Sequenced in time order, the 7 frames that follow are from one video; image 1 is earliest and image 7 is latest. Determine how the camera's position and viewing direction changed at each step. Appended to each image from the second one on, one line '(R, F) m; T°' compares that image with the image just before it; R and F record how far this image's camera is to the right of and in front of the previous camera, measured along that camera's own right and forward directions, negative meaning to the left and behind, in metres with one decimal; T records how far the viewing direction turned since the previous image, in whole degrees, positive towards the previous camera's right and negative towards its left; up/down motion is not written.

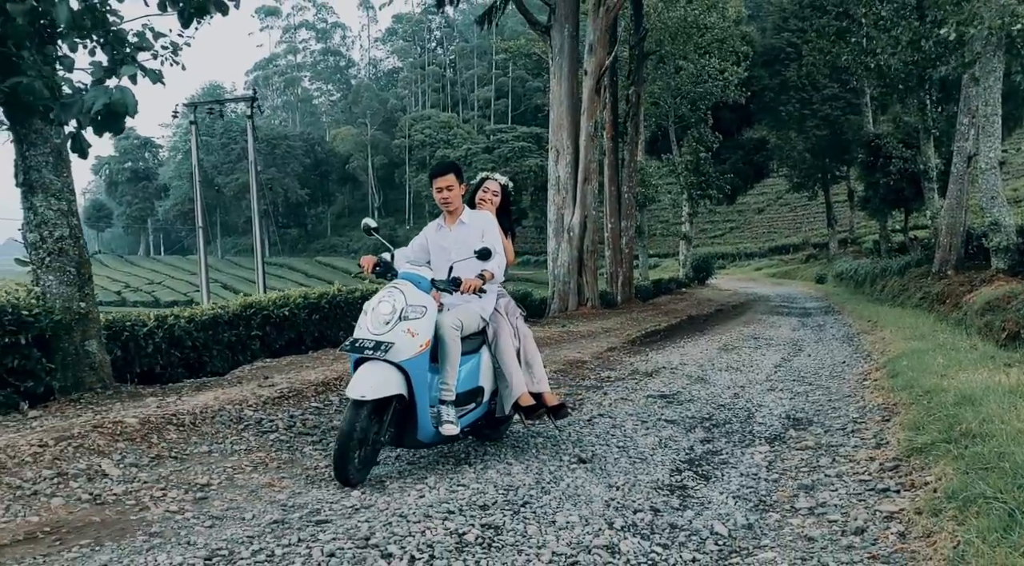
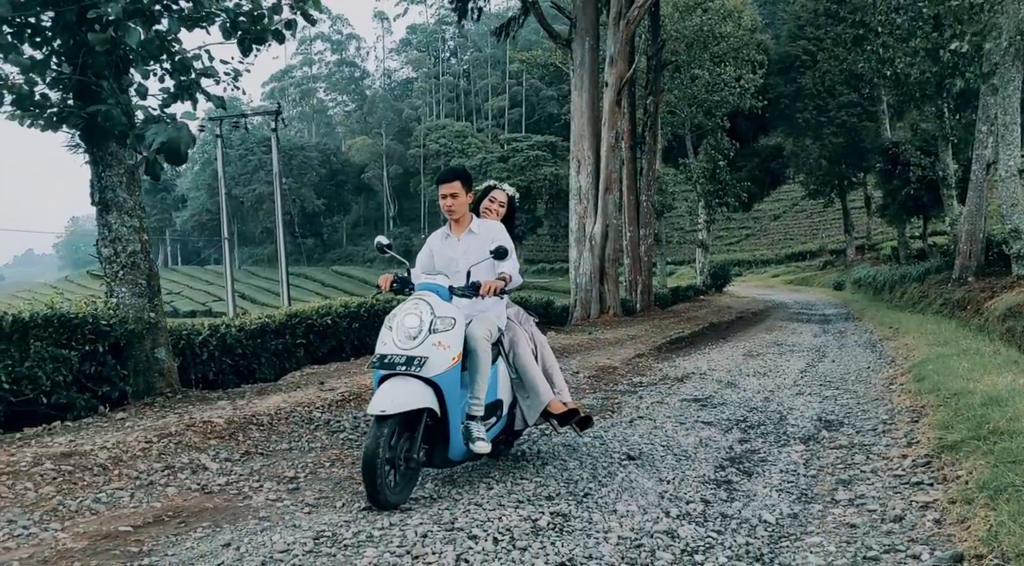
(-0.3, -0.4) m; -1°
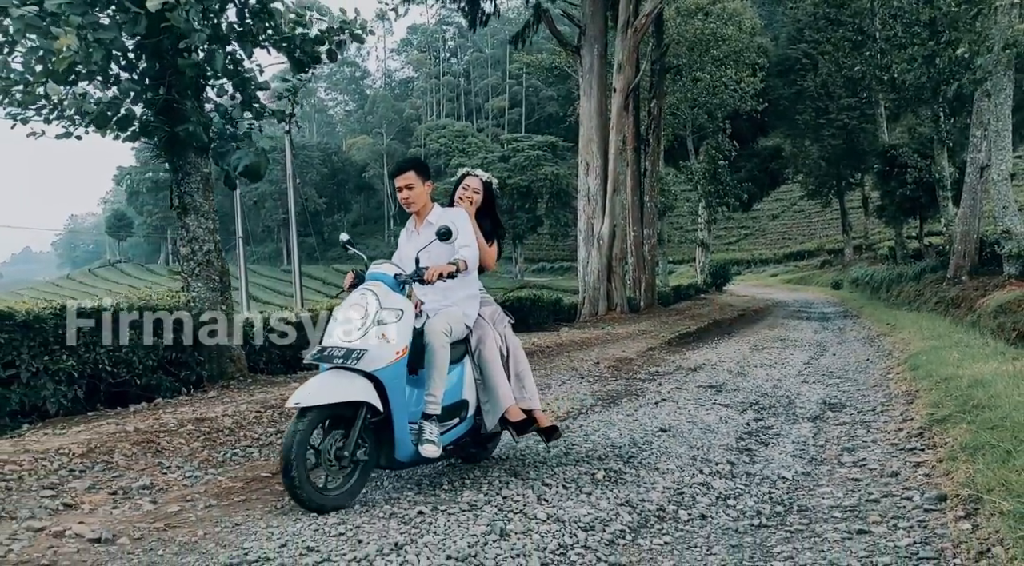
(-0.4, -0.9) m; 0°
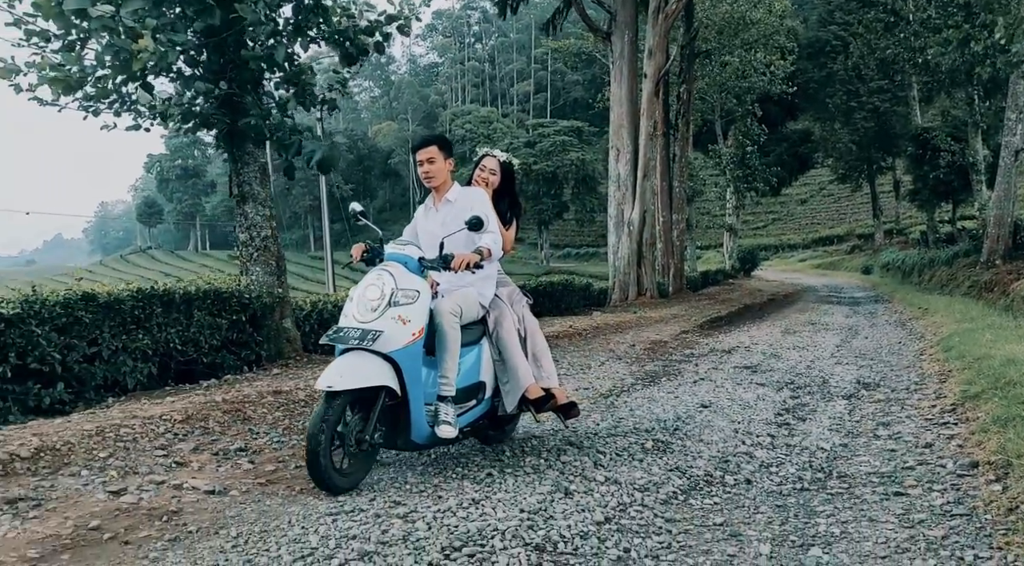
(-0.2, -0.4) m; -2°
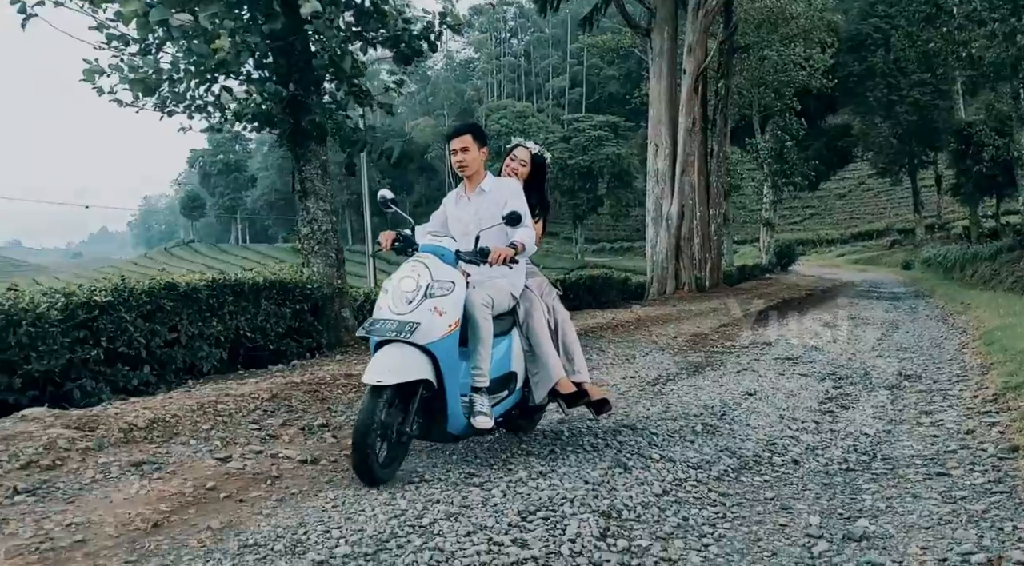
(-0.2, -0.4) m; -2°
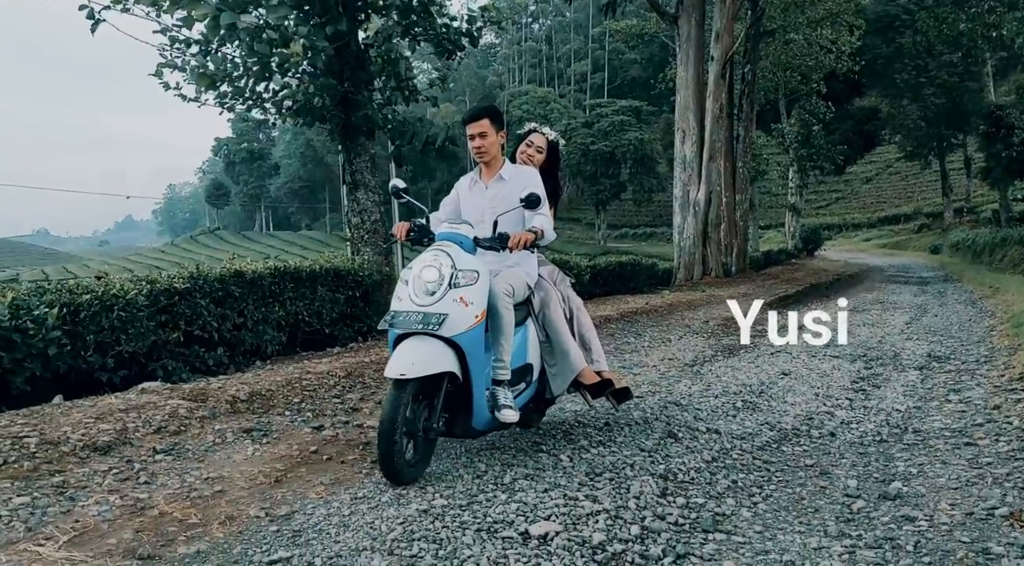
(-0.2, -0.5) m; -1°
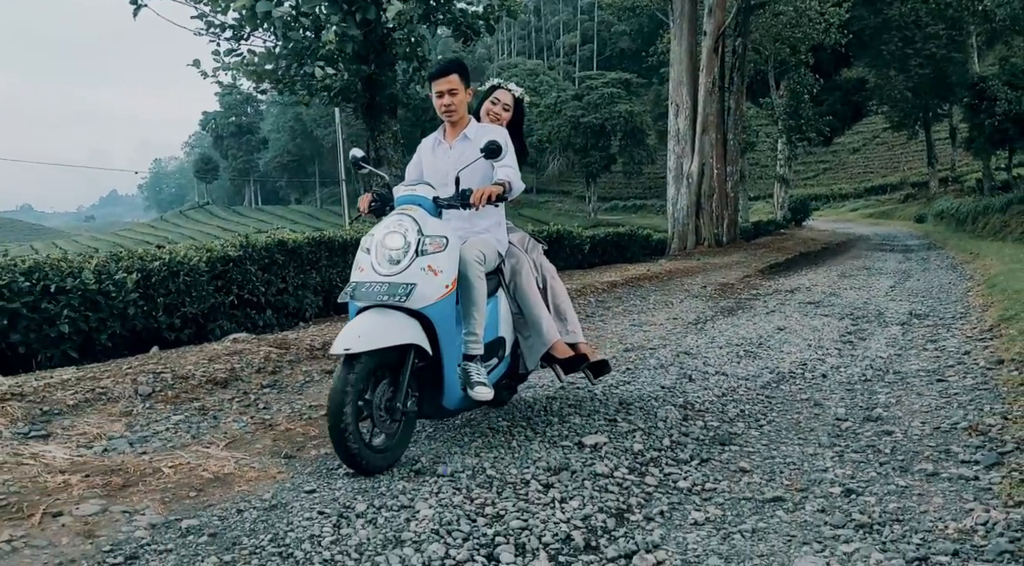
(-0.3, -0.8) m; +1°
